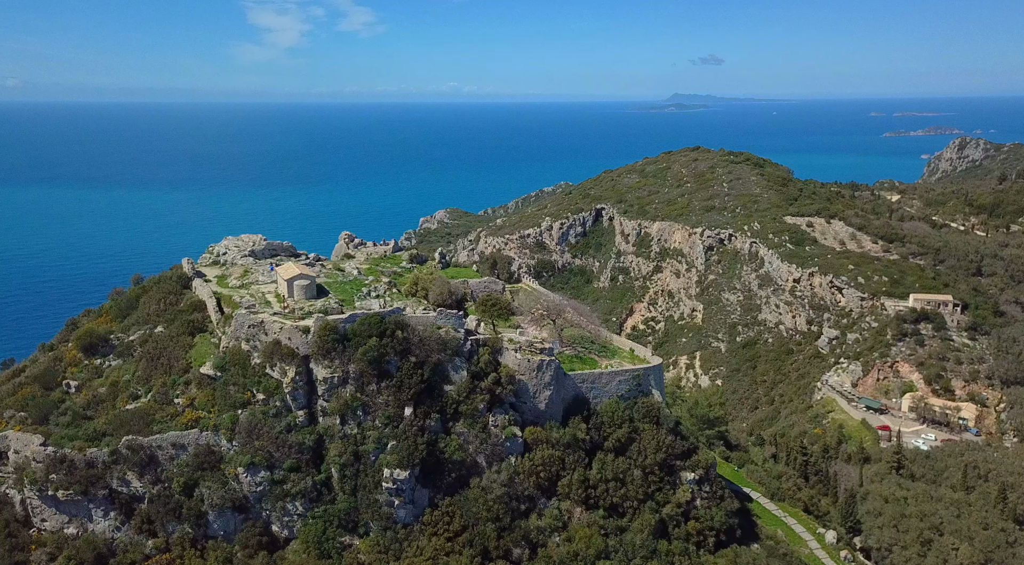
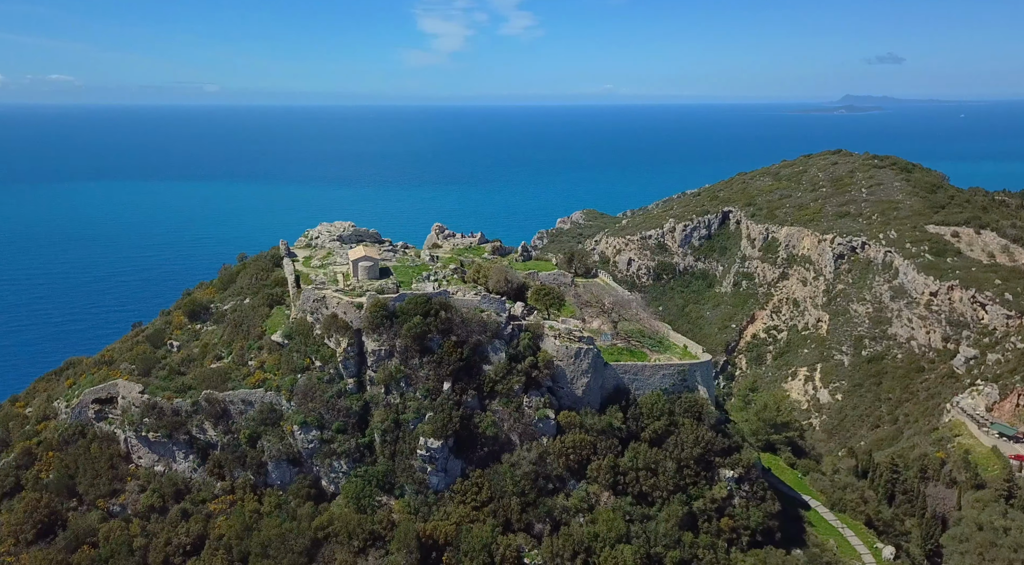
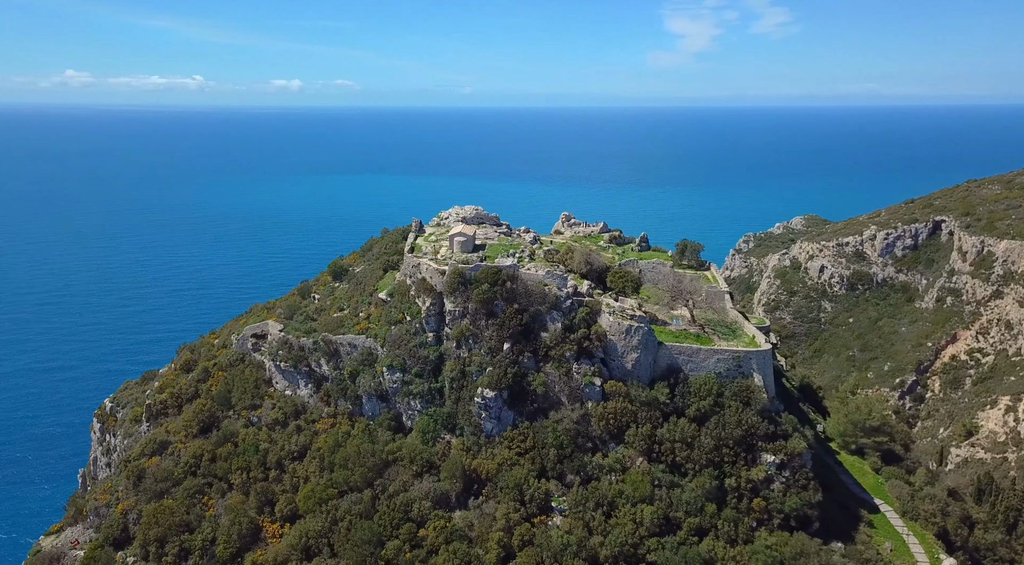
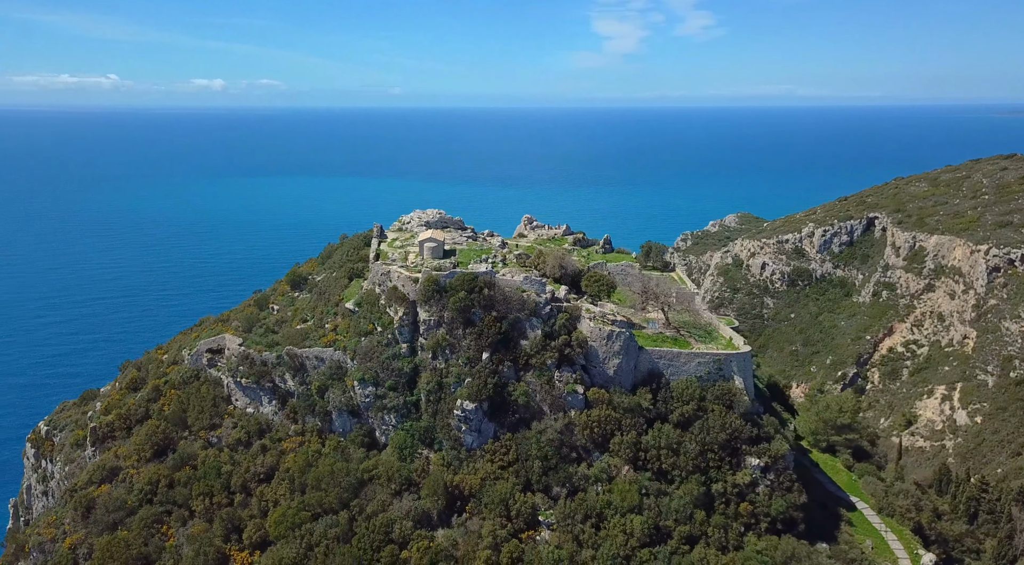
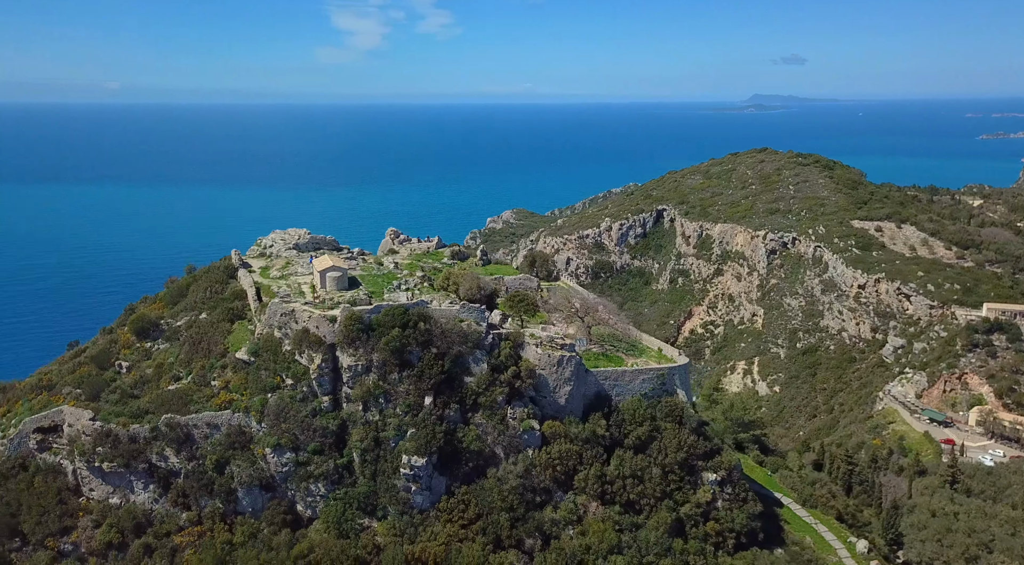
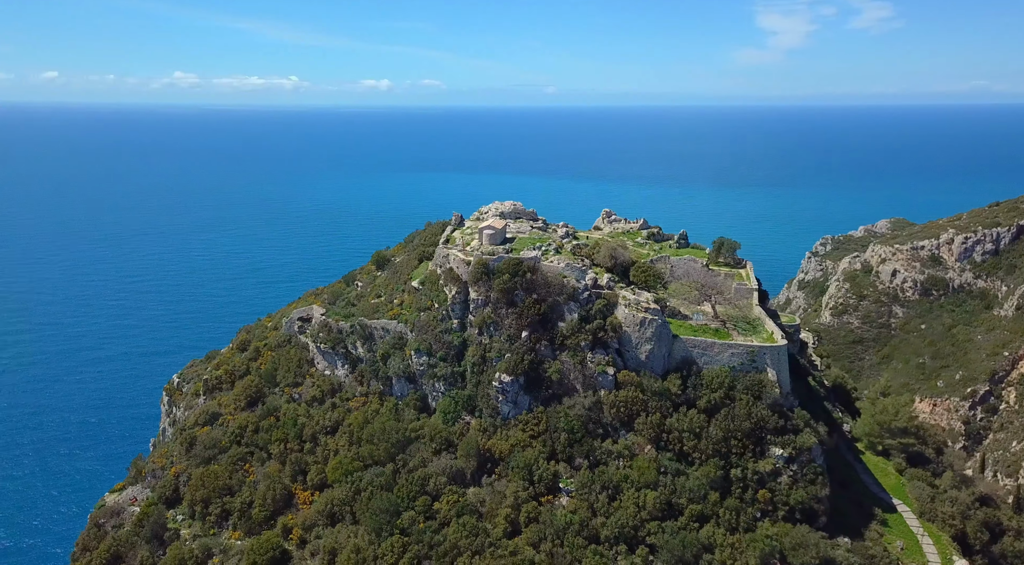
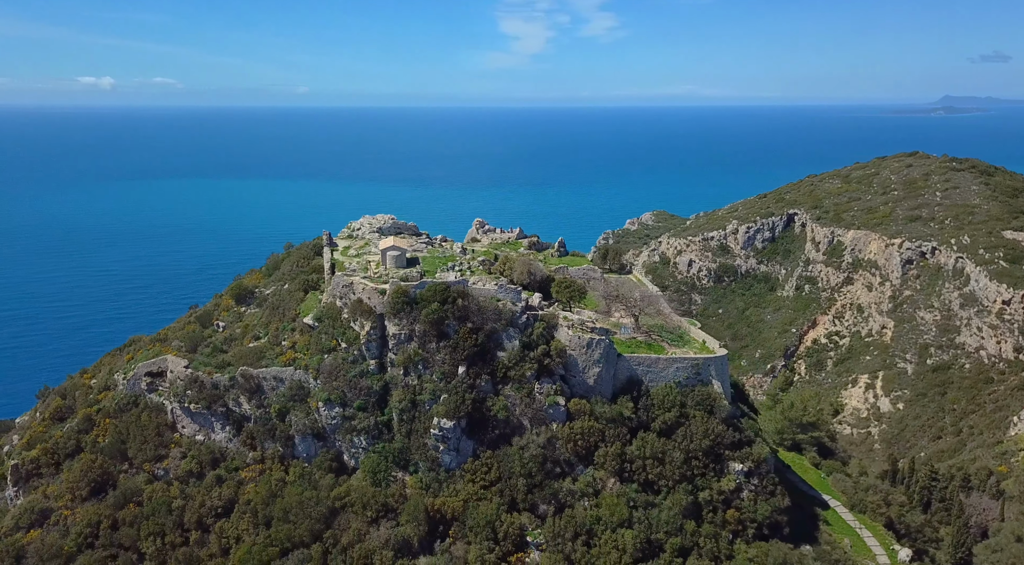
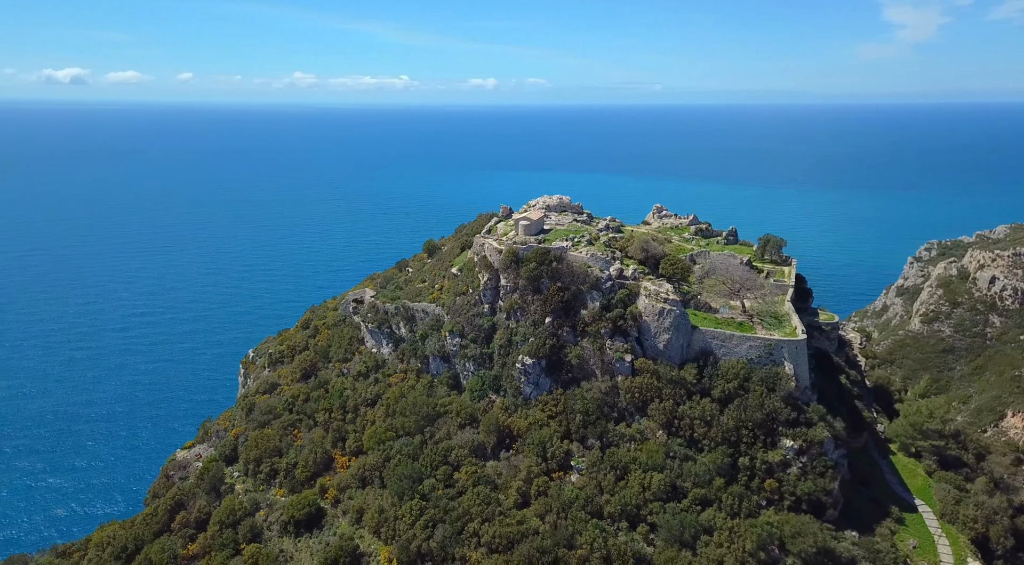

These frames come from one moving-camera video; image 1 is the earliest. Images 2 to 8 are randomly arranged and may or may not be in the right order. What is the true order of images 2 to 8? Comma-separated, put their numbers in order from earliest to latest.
5, 2, 7, 4, 3, 6, 8
